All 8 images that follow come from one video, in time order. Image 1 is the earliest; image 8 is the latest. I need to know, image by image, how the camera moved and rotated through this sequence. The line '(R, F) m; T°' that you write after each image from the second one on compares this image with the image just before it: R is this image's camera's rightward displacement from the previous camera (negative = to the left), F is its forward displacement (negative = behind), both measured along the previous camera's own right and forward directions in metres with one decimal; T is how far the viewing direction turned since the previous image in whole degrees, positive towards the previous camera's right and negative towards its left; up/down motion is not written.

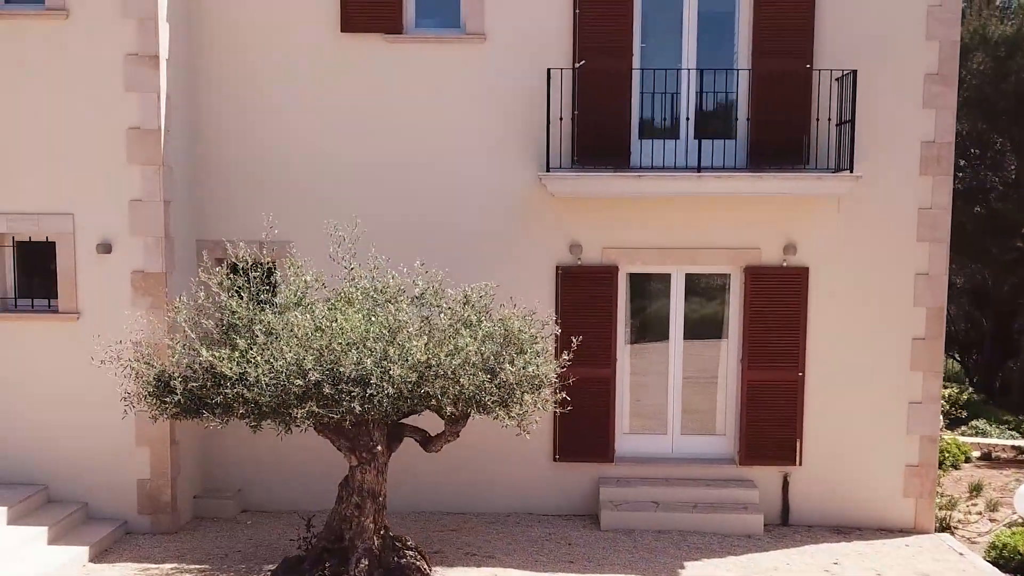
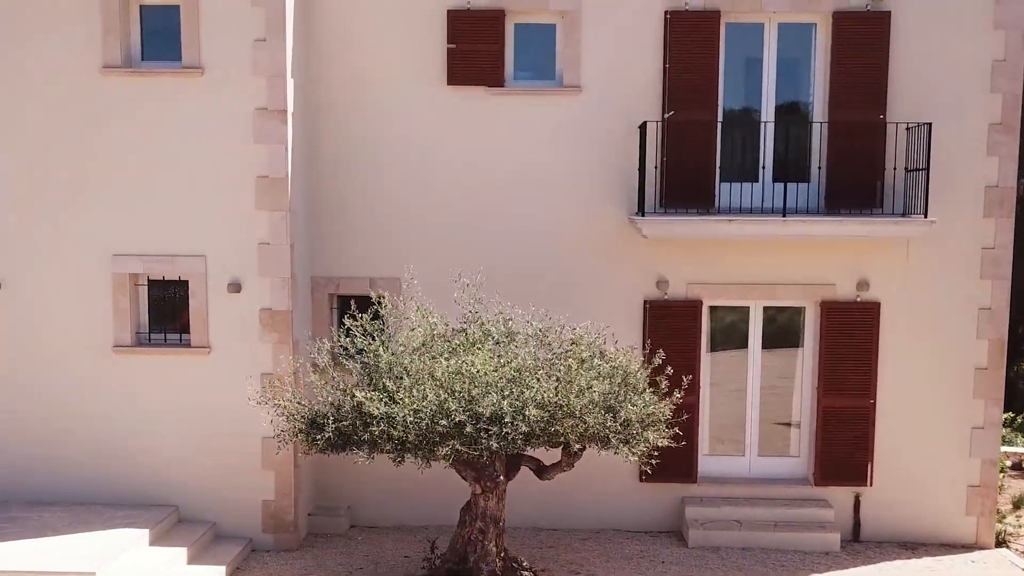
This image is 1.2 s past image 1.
(-0.6, -0.5) m; 0°
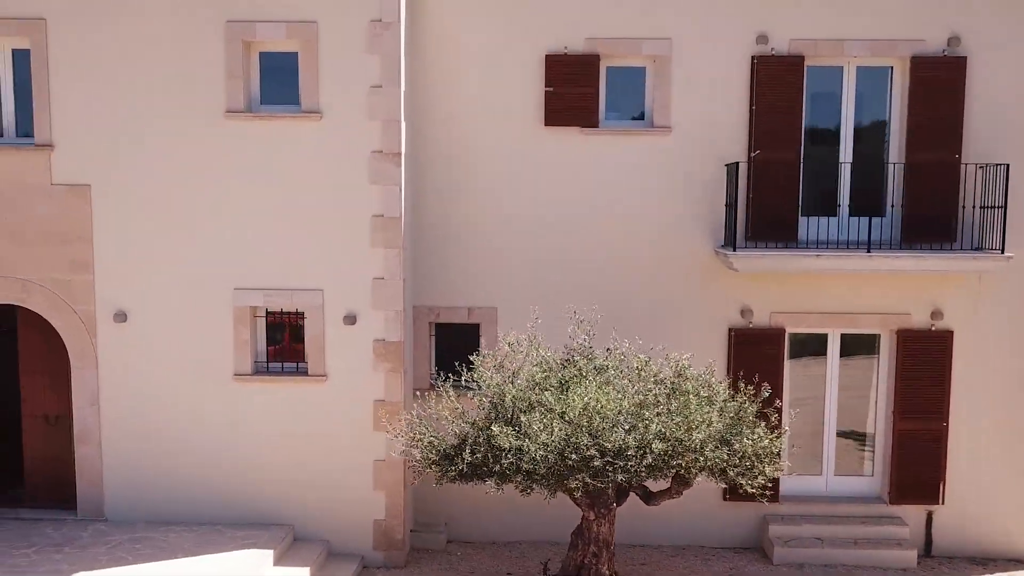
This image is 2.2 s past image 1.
(-0.6, -0.4) m; 0°
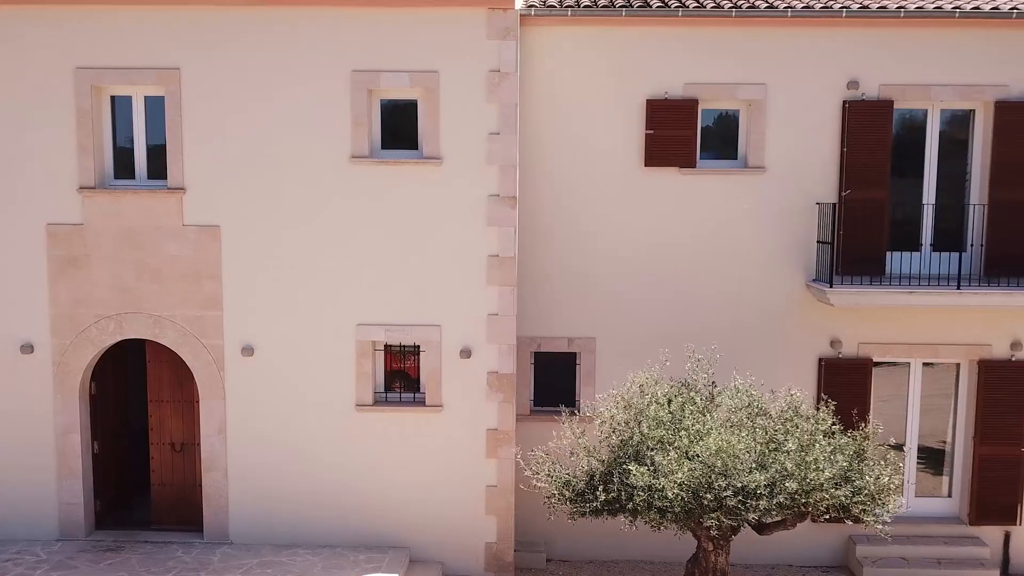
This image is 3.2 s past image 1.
(-0.7, -0.4) m; 0°
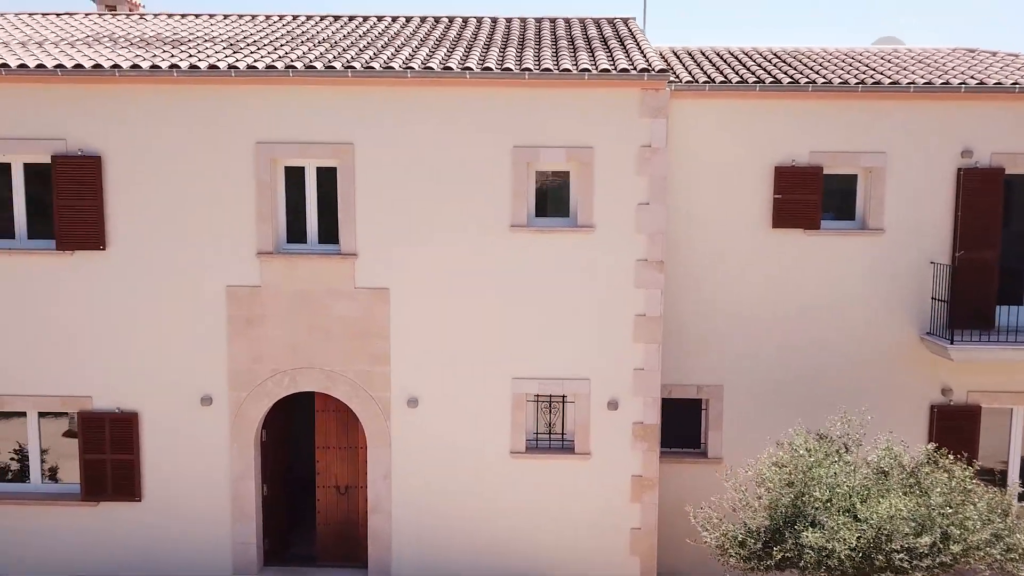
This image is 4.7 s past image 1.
(-1.0, -0.6) m; 0°
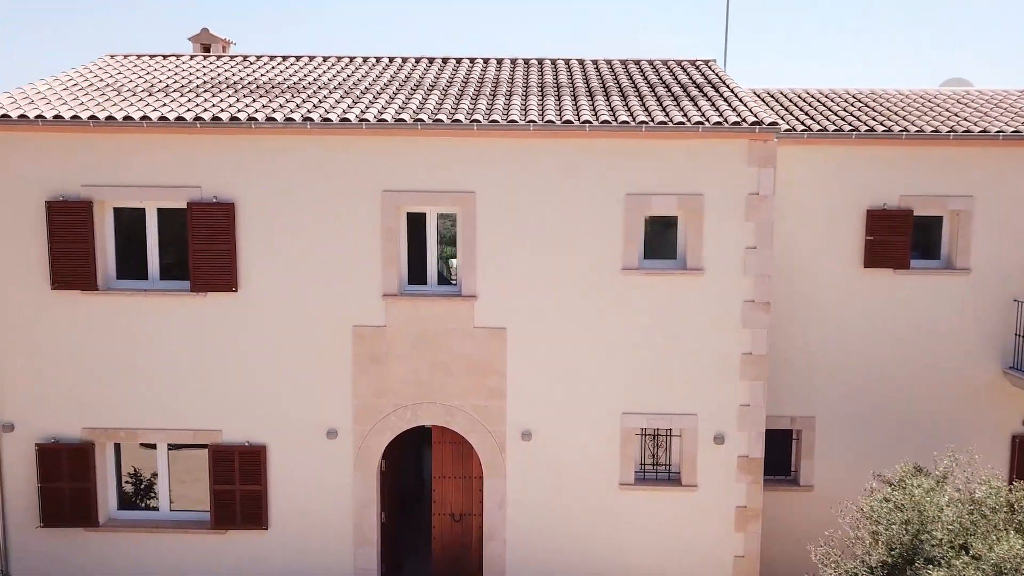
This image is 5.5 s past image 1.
(-0.7, -0.4) m; 0°
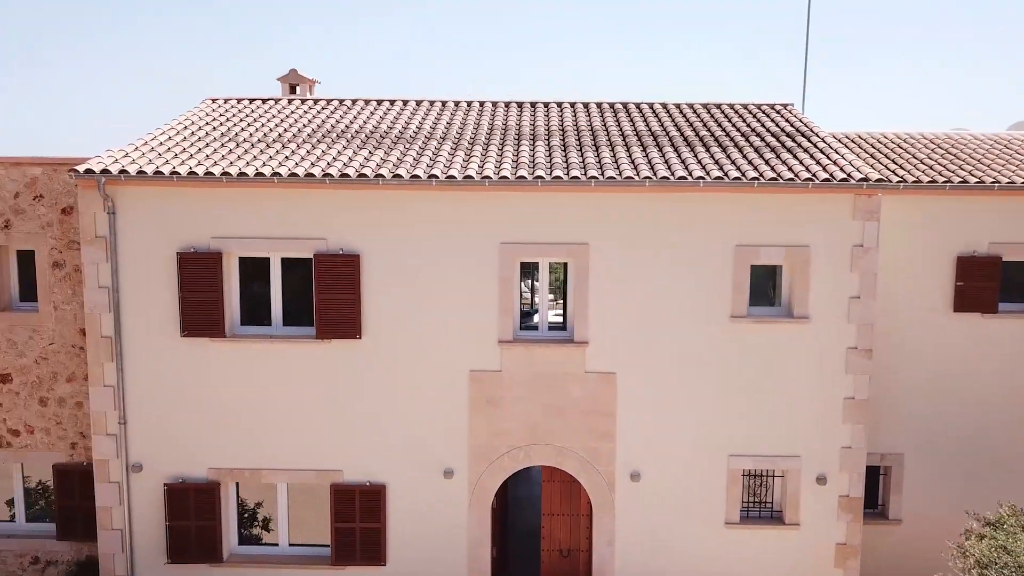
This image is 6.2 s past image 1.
(-0.7, -0.4) m; 0°
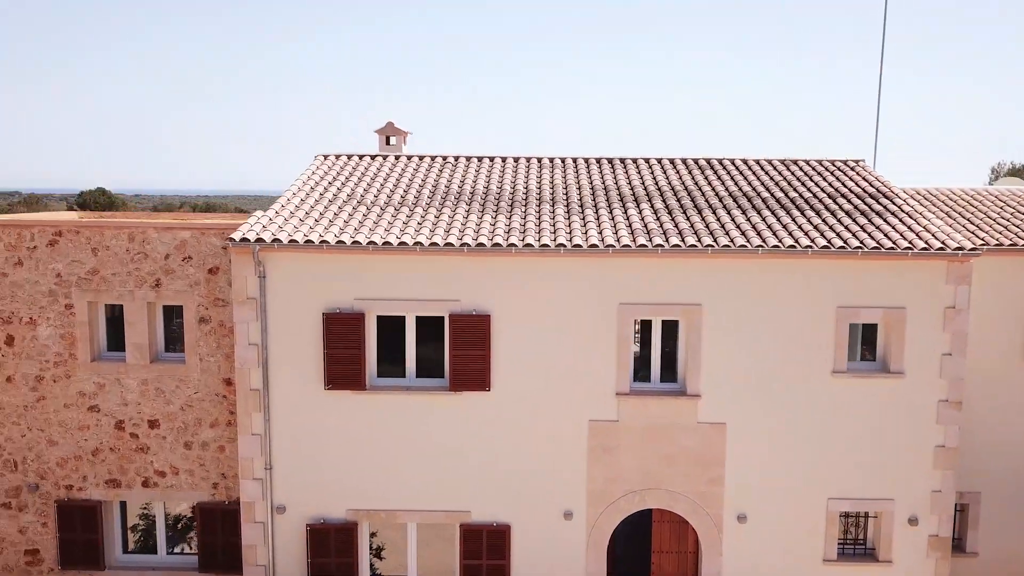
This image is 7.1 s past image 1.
(-0.9, -0.8) m; 0°
